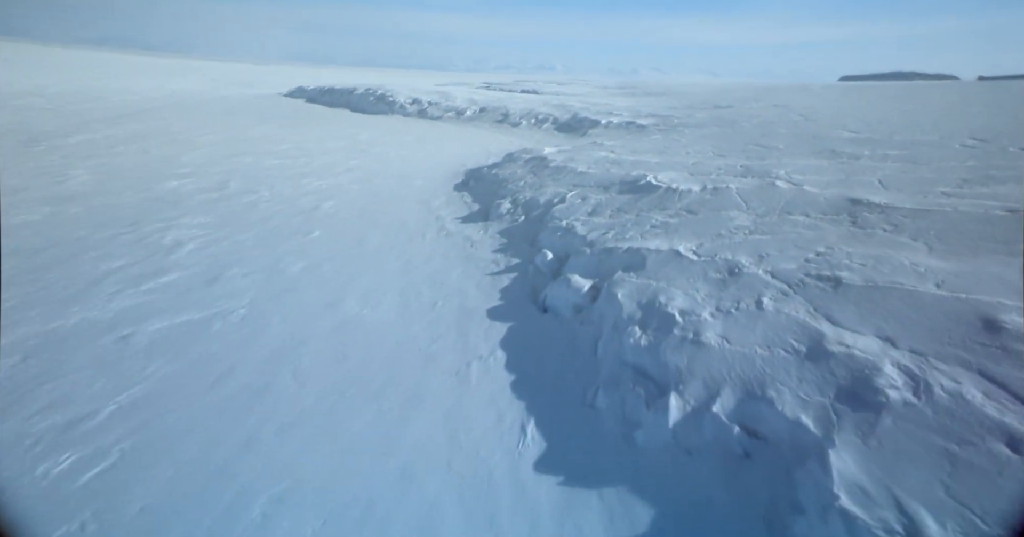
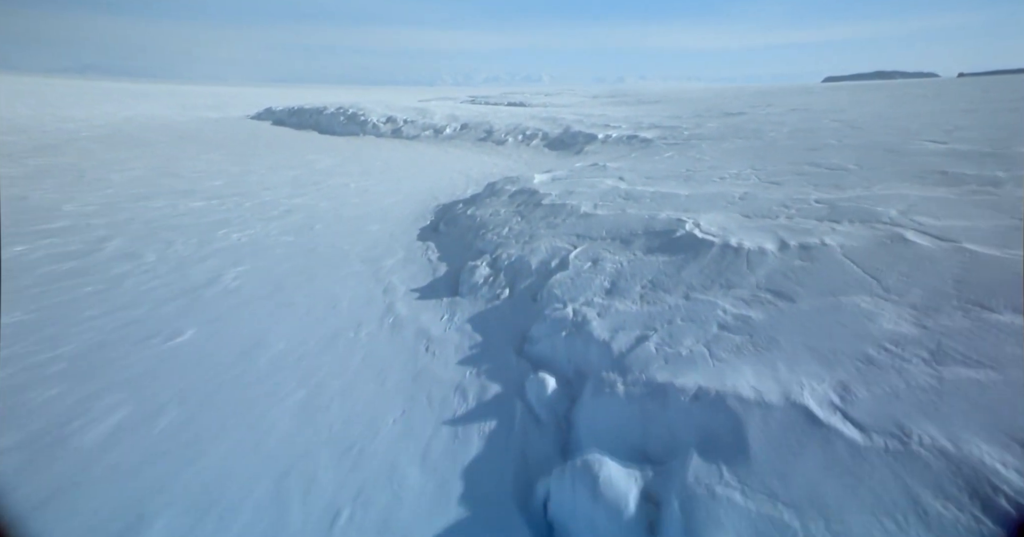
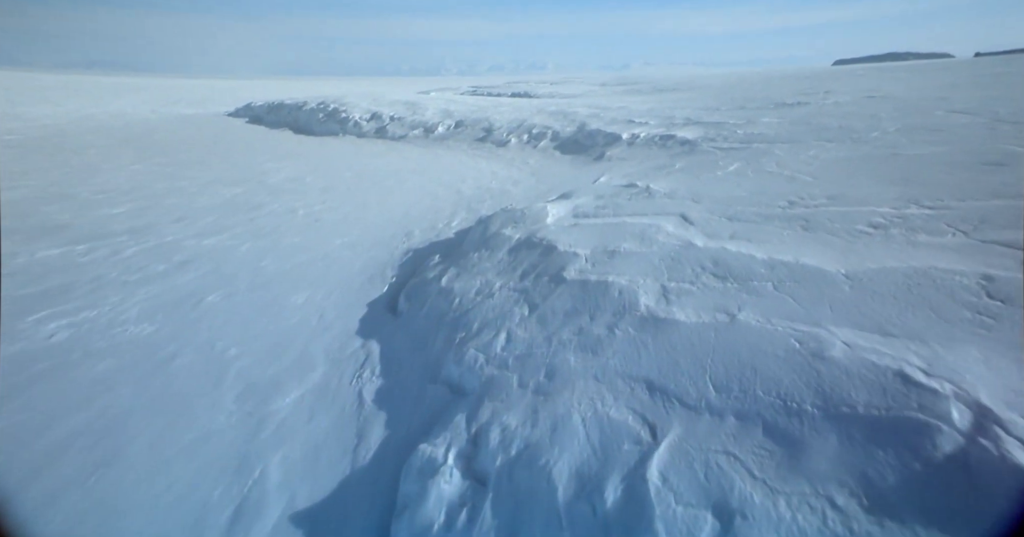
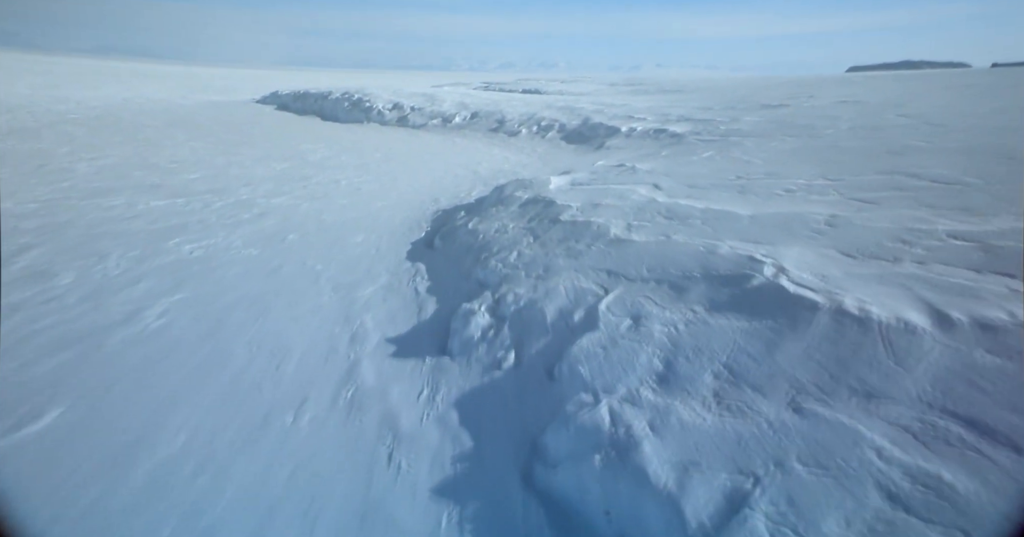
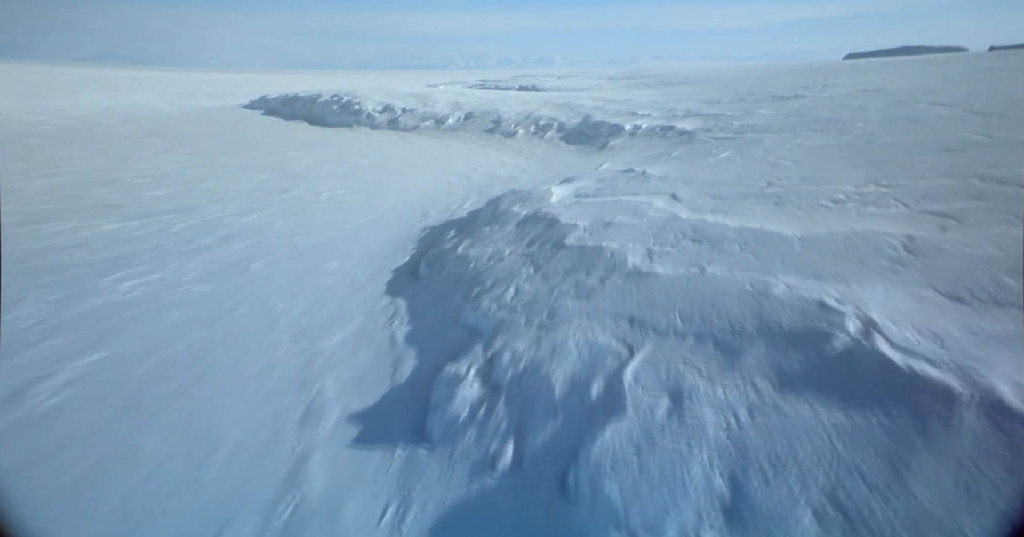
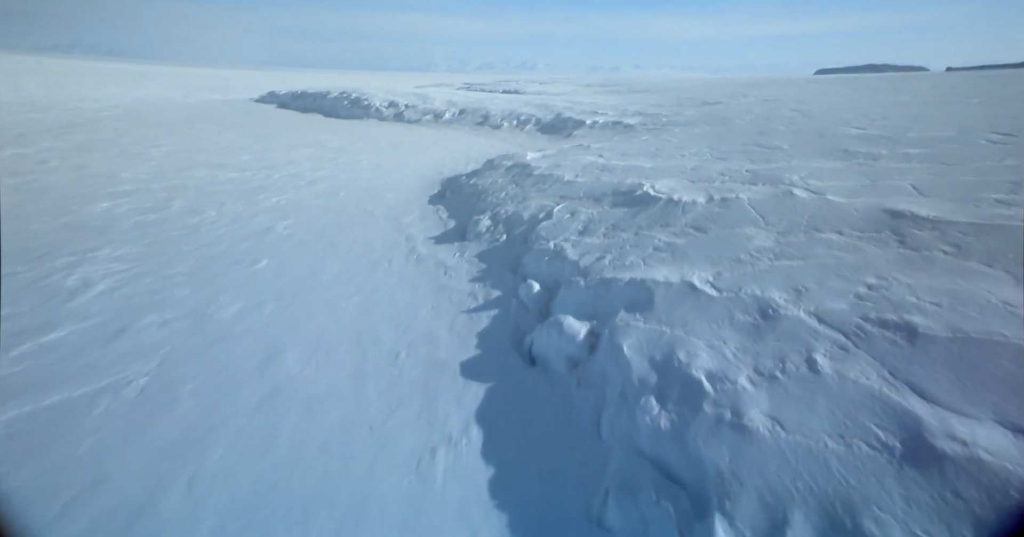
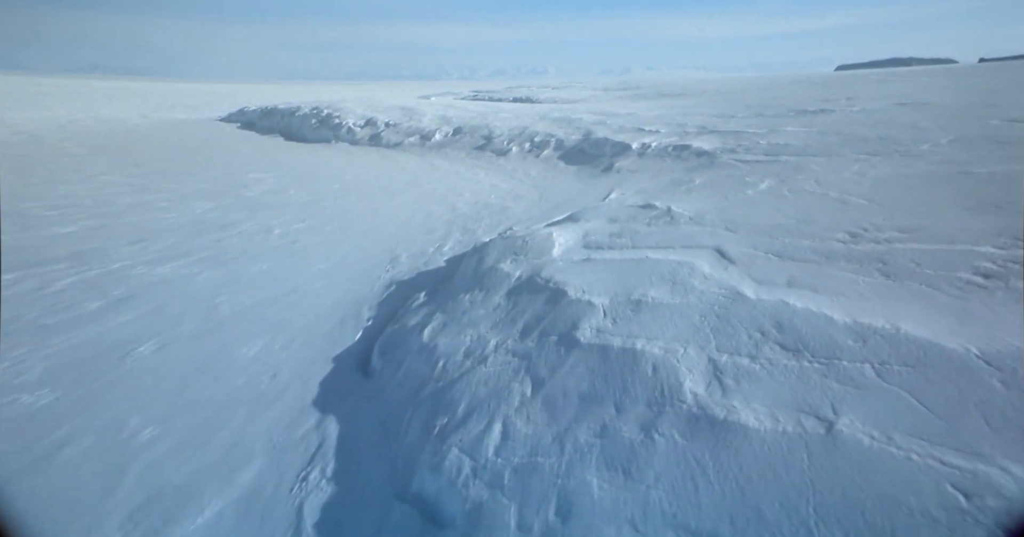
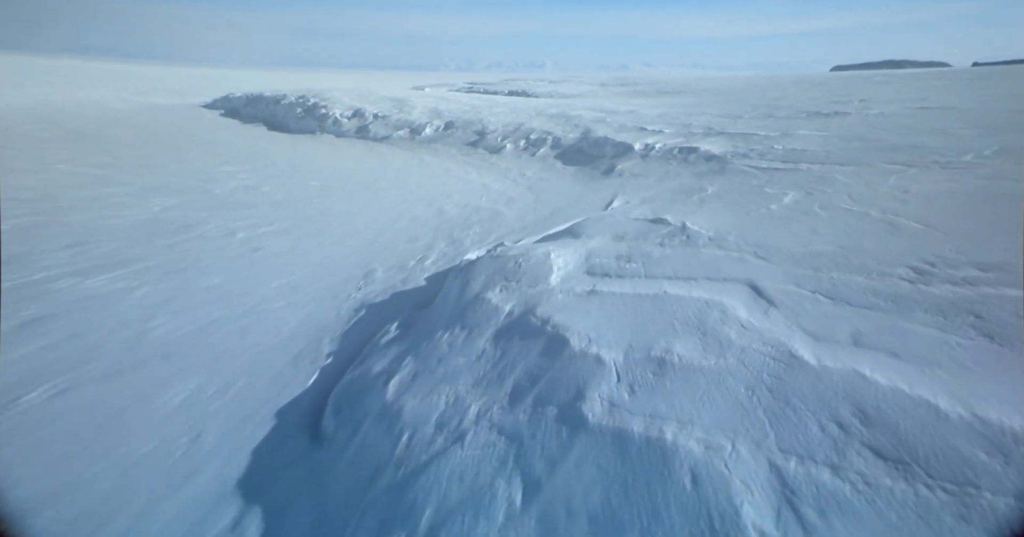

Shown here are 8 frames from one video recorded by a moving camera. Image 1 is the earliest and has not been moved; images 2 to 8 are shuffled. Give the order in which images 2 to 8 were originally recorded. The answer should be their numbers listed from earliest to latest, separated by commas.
6, 2, 4, 5, 3, 7, 8
